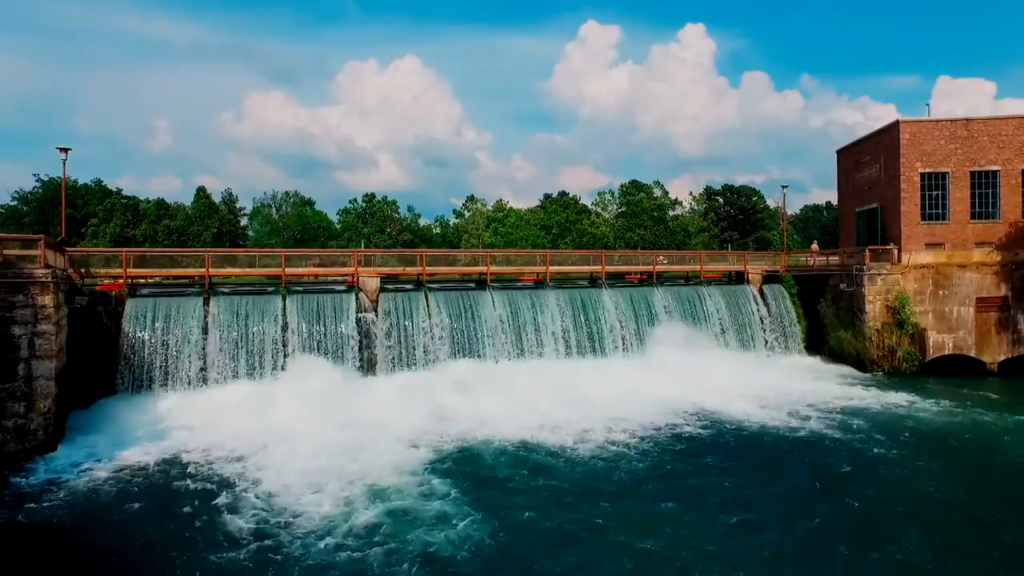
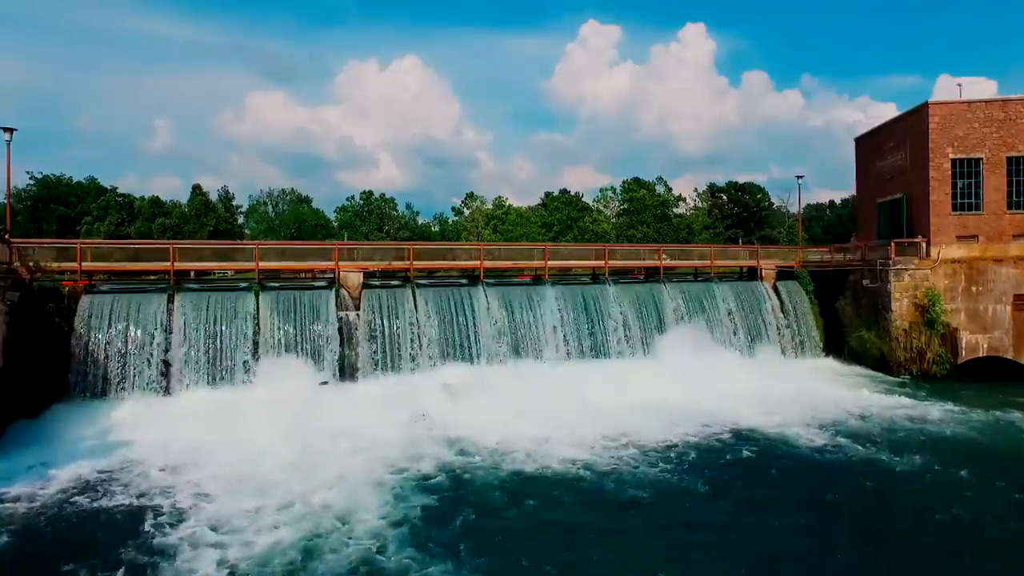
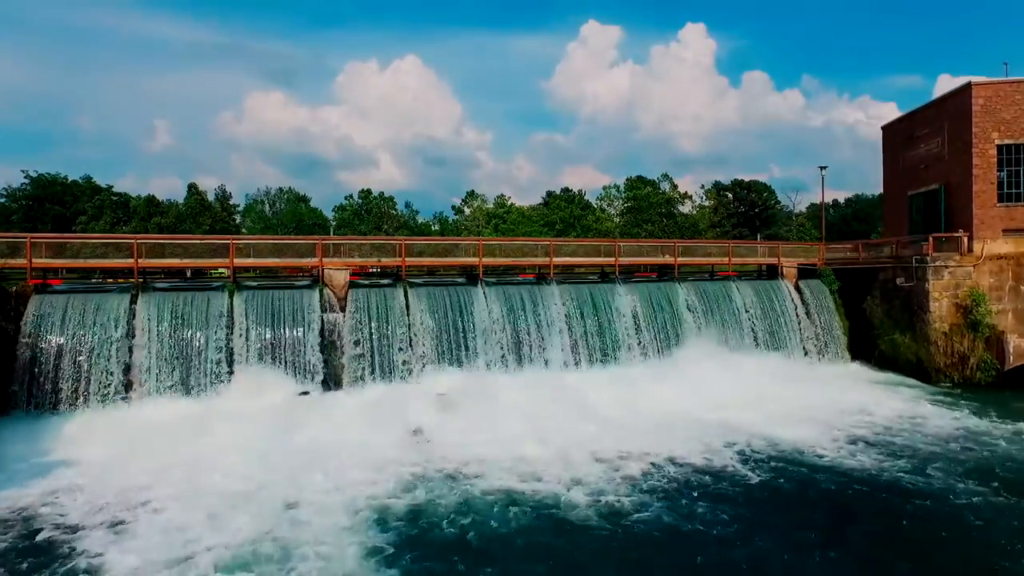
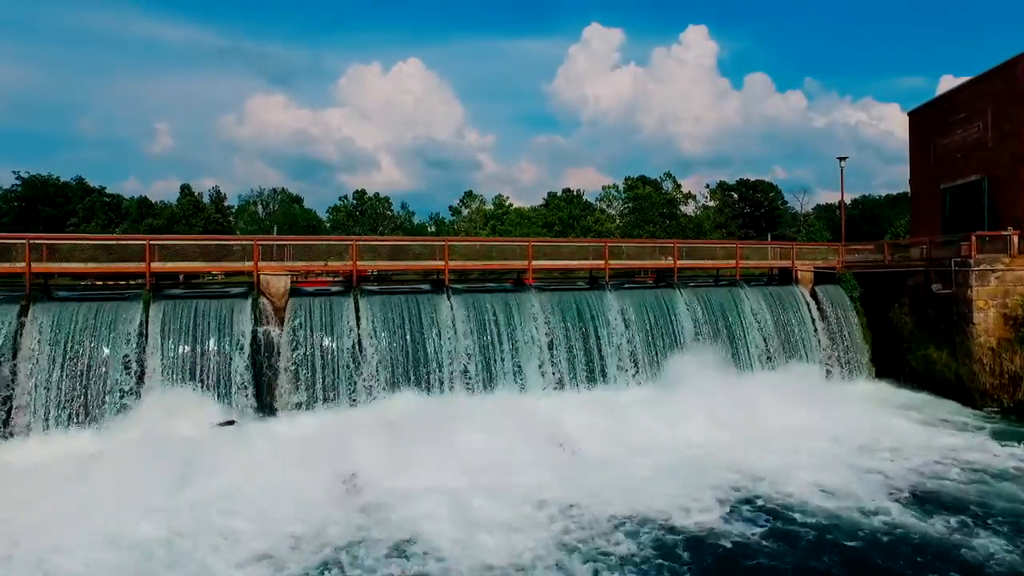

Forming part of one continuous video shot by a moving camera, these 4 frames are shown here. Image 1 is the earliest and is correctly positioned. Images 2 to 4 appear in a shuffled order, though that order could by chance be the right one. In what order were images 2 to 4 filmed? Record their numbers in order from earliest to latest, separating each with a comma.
2, 3, 4
